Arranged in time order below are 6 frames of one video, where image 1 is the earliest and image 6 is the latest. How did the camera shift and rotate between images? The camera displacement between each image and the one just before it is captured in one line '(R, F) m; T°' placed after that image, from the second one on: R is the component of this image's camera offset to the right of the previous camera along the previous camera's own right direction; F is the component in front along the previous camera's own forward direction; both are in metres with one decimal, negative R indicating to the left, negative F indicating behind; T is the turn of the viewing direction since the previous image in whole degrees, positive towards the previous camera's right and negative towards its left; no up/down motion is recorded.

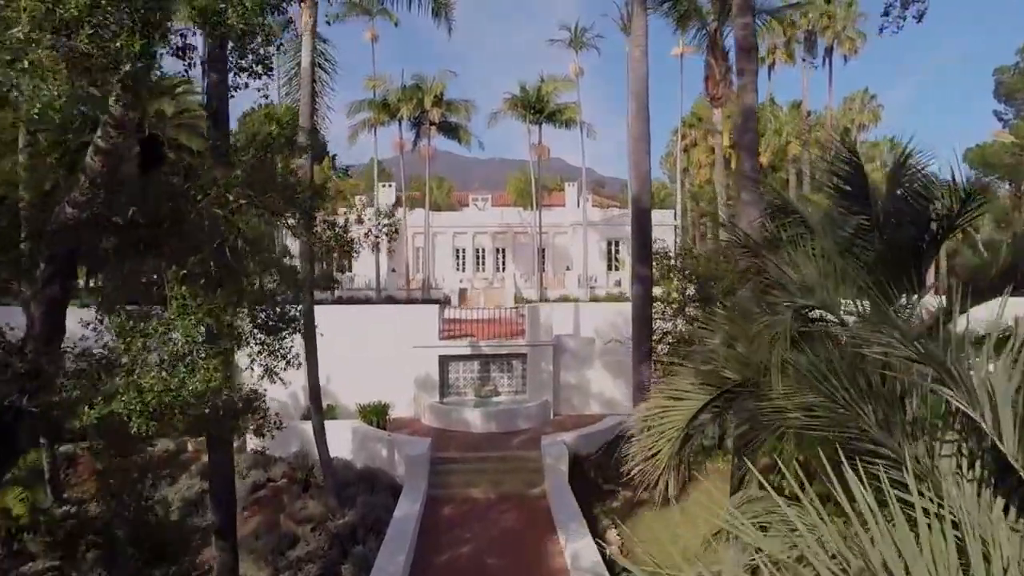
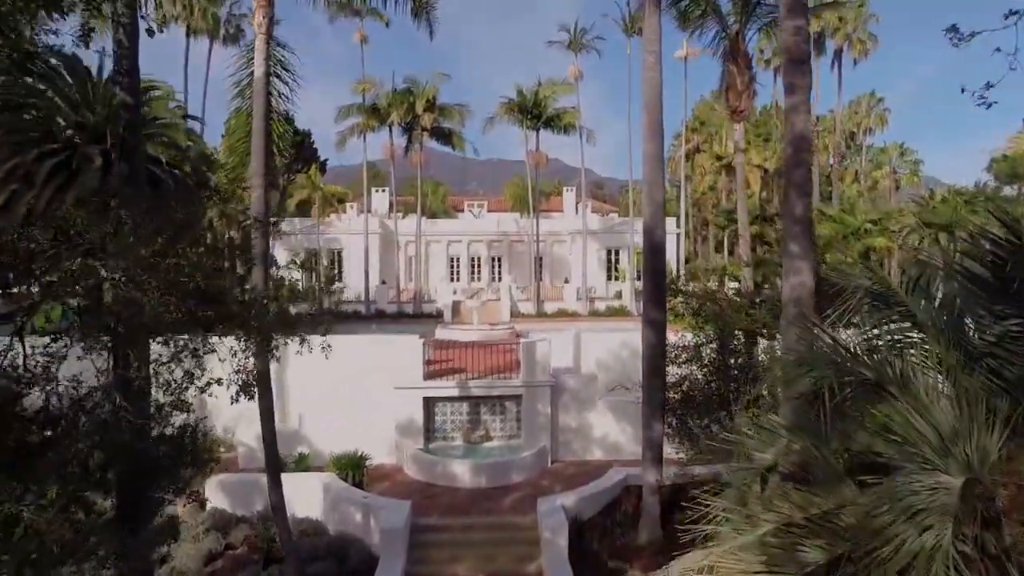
(+0.1, +1.5) m; 0°
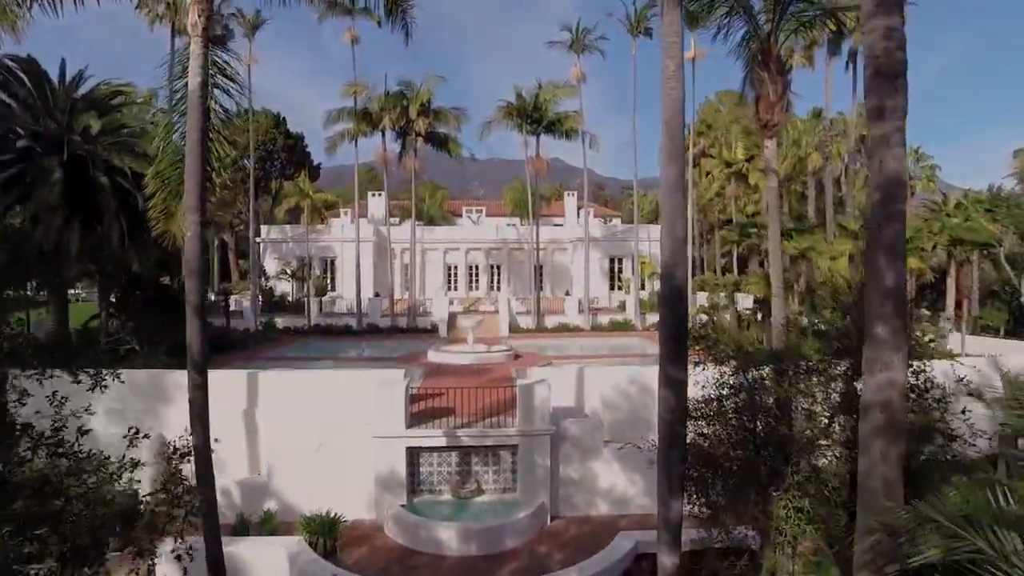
(+0.1, +1.5) m; 0°
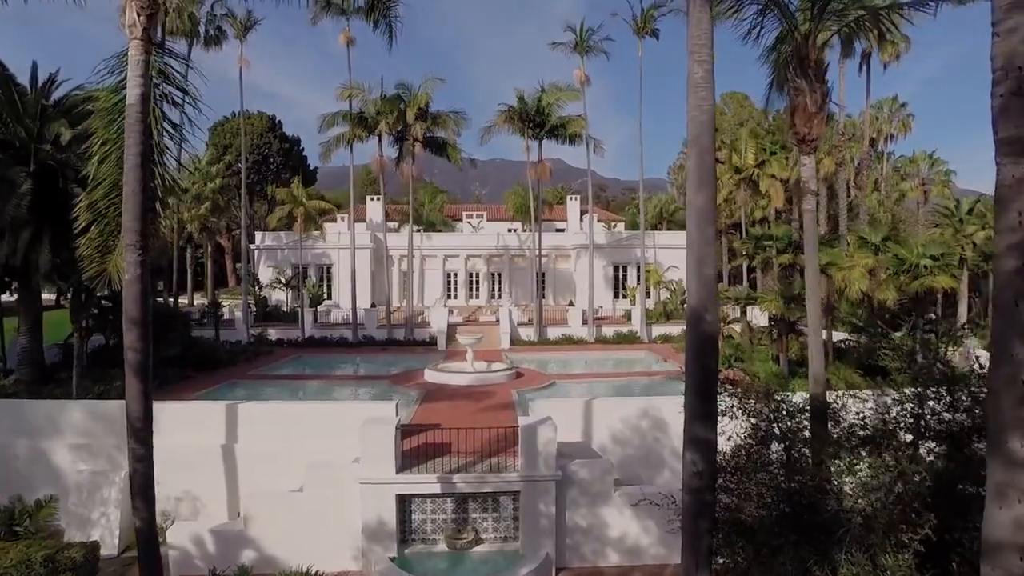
(0.0, +1.1) m; 0°
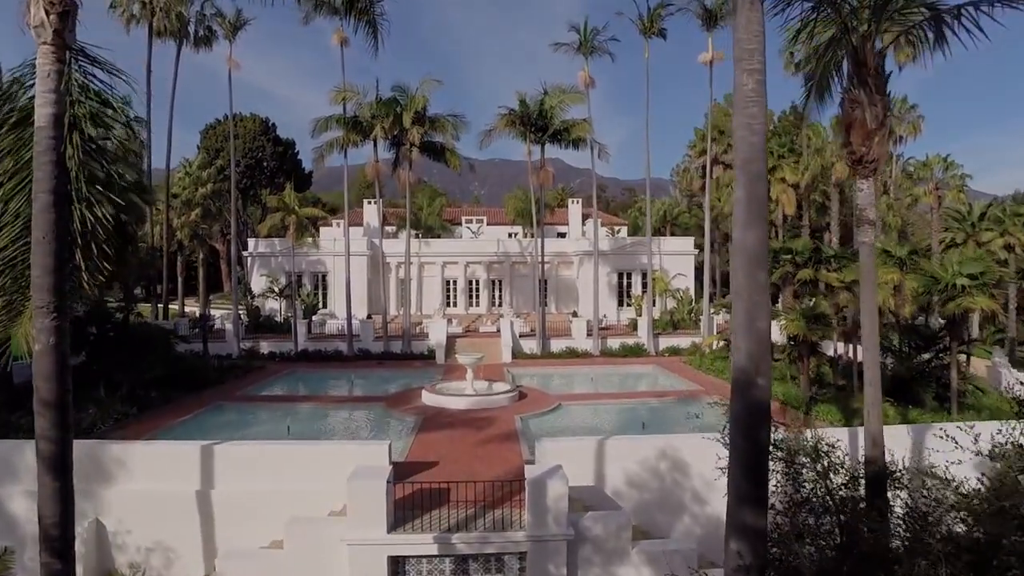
(-0.1, +1.1) m; 0°
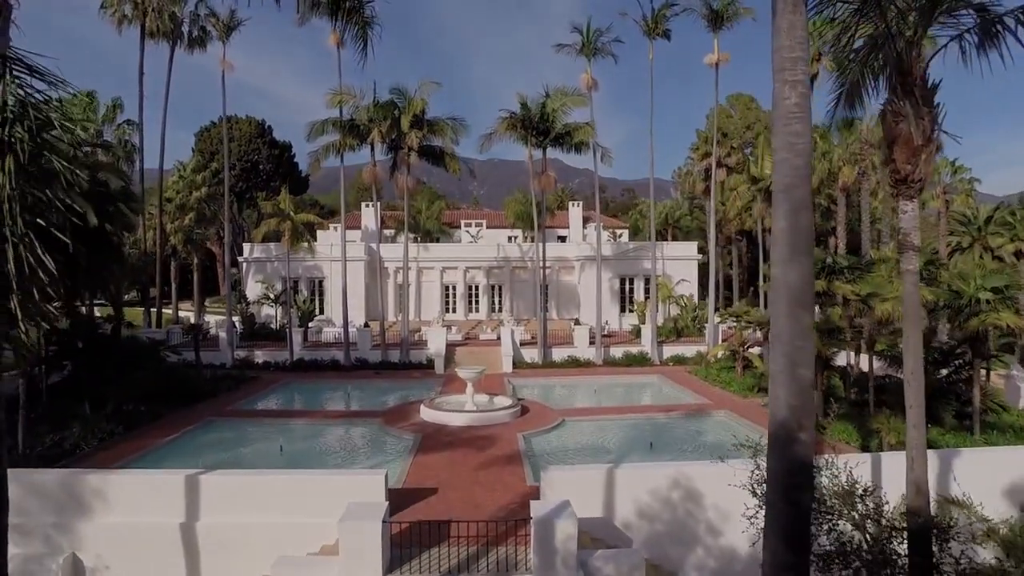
(-0.1, +0.7) m; 0°
